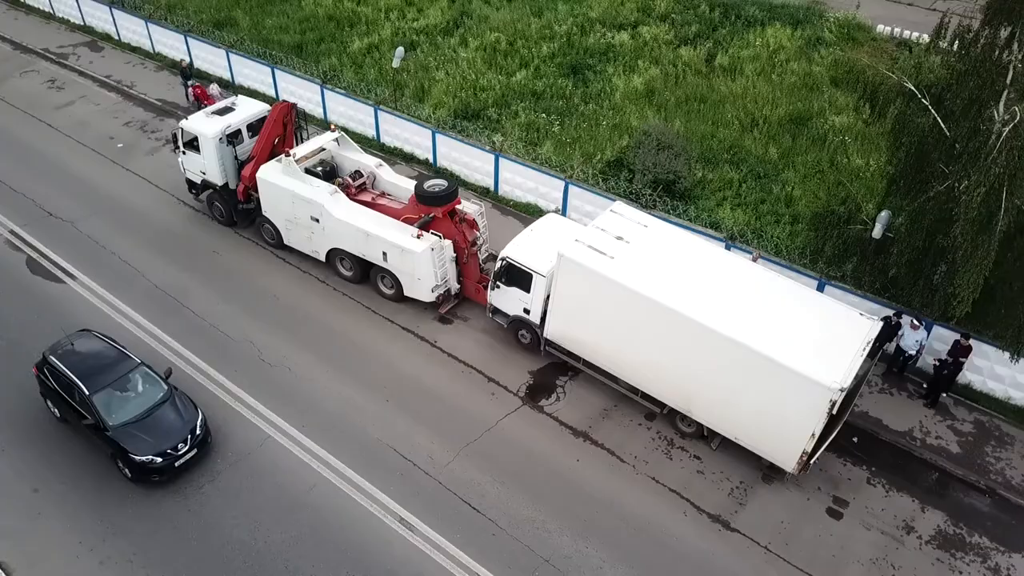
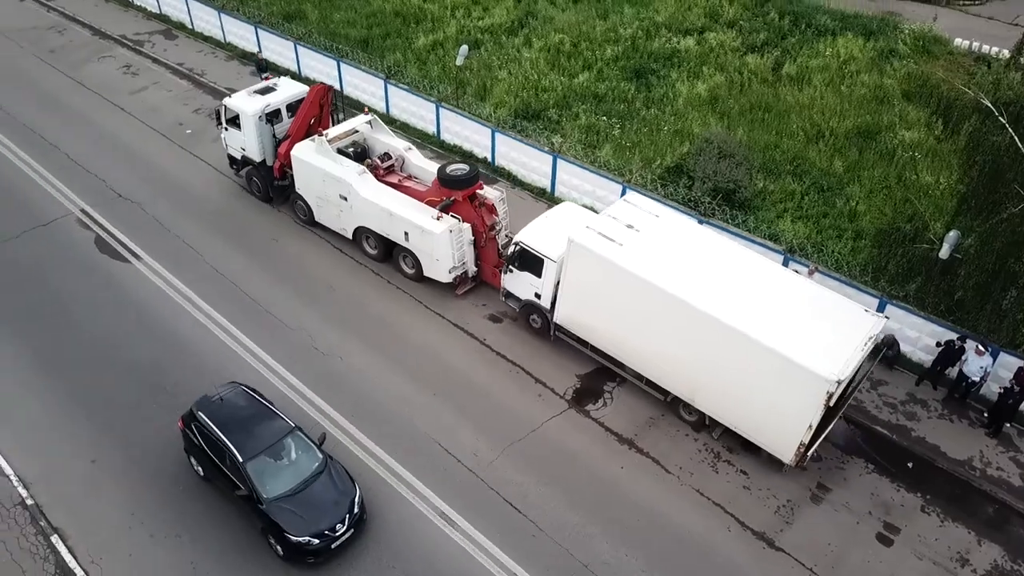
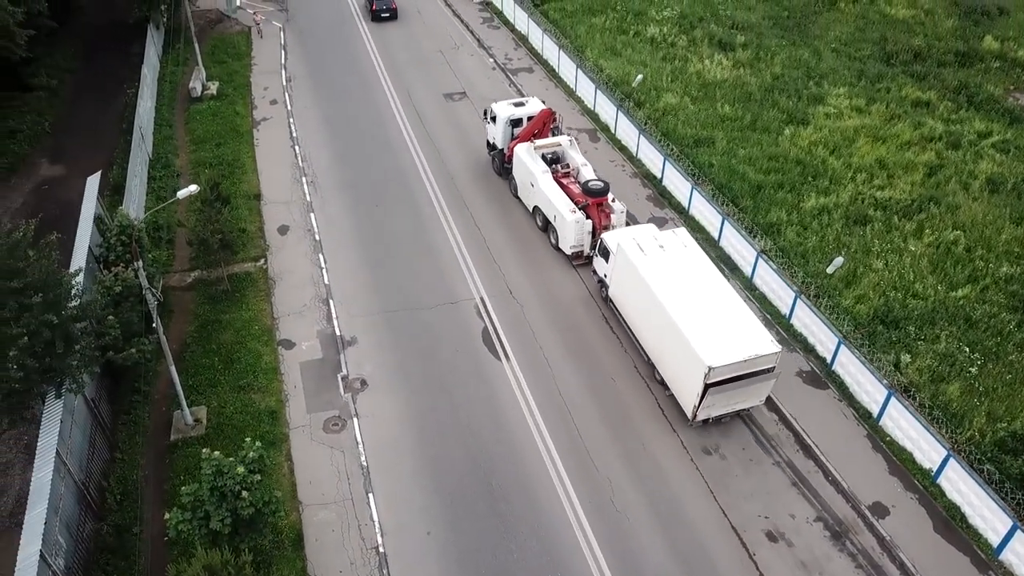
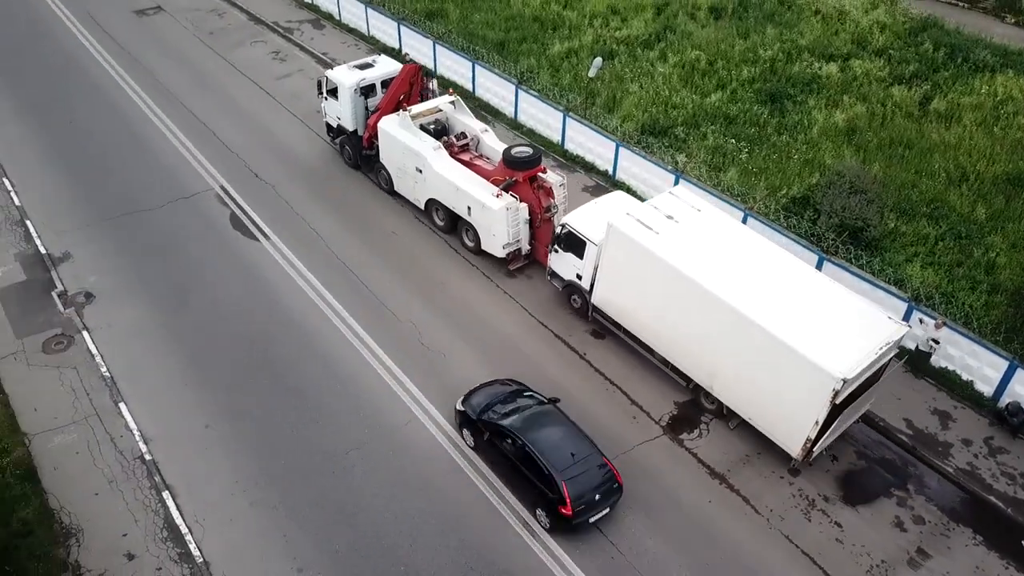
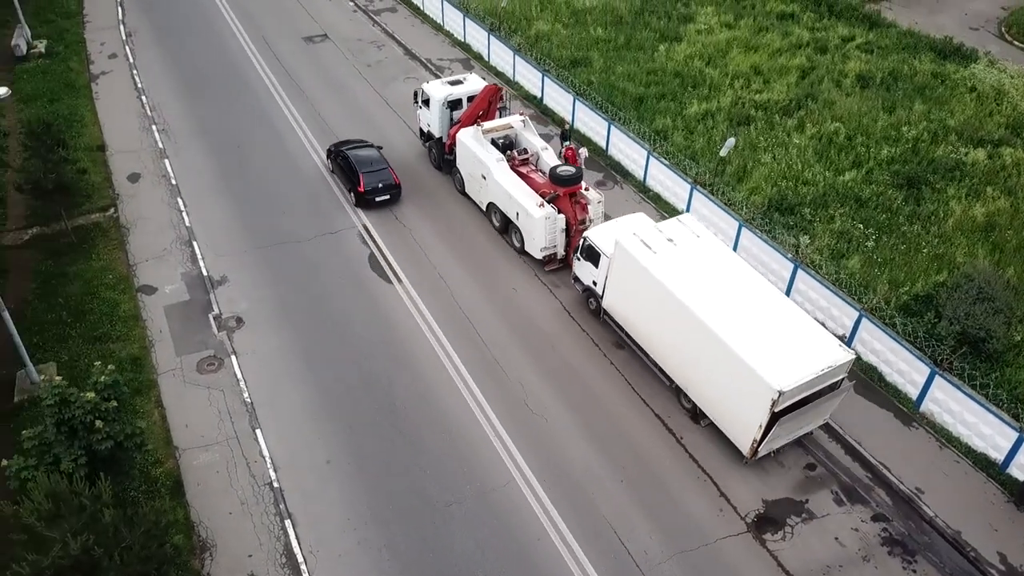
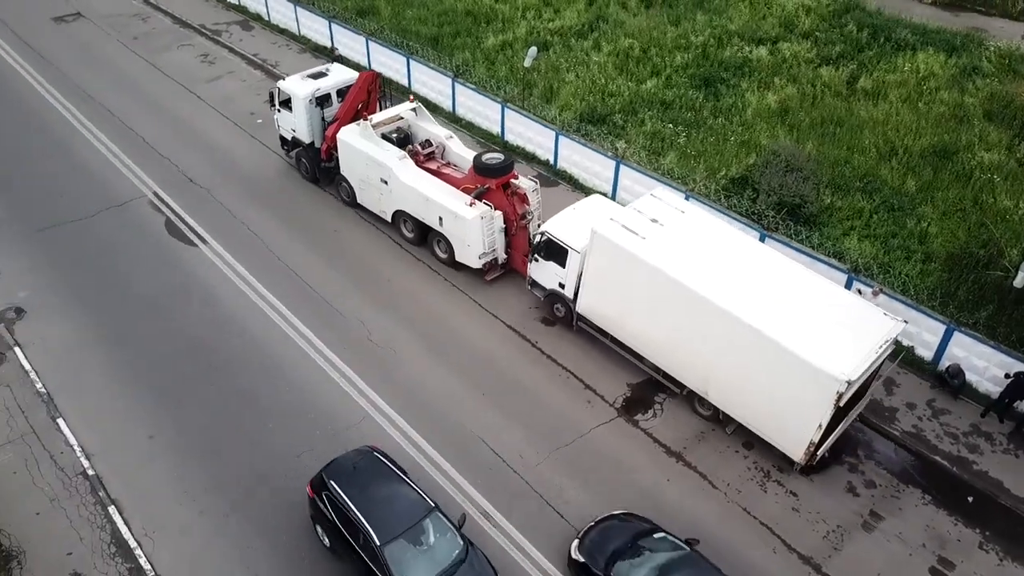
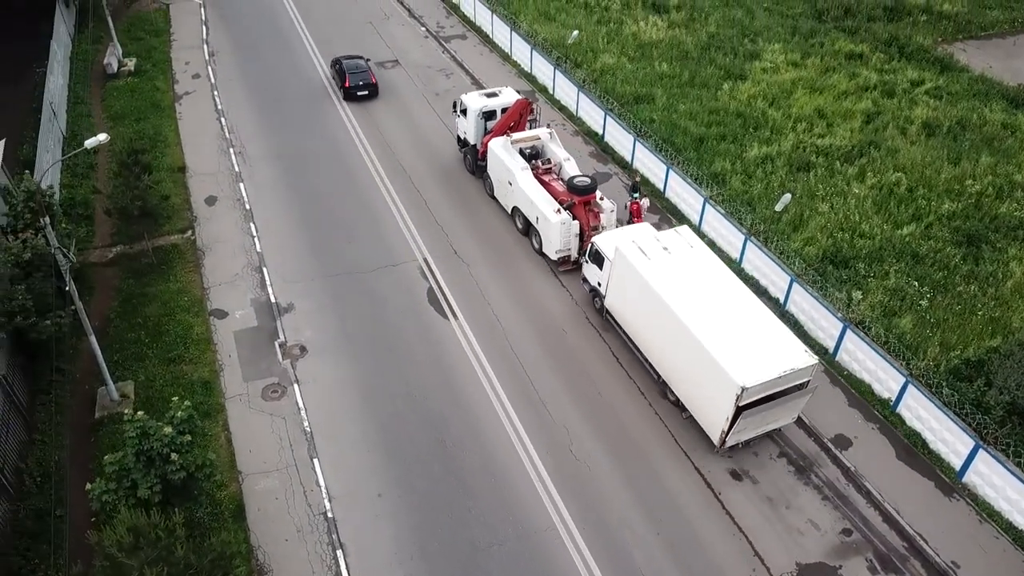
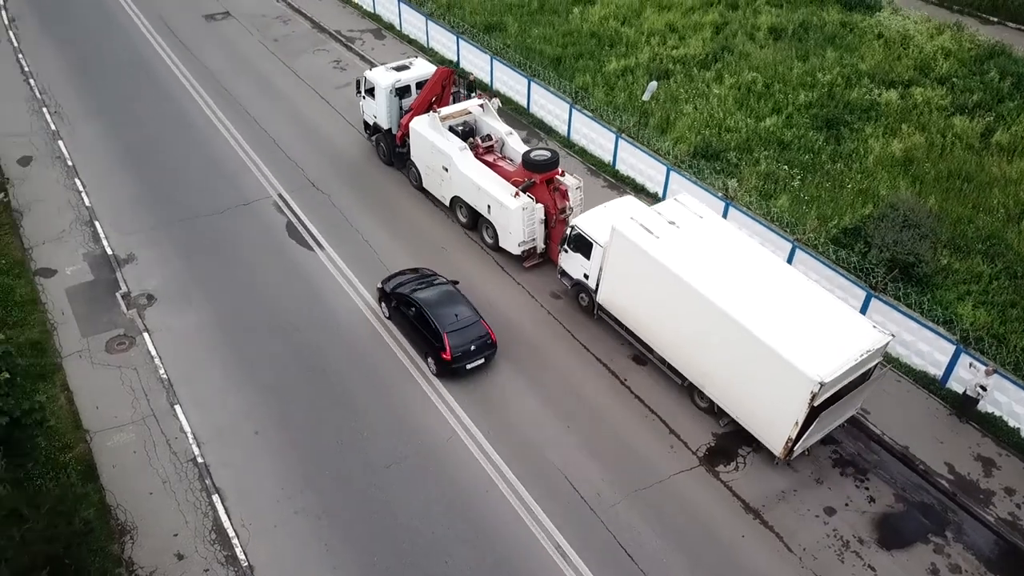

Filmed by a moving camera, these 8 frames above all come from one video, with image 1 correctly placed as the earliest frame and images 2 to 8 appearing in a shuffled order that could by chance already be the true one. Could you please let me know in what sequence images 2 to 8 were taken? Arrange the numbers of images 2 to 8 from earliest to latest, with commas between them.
2, 6, 4, 8, 5, 7, 3
